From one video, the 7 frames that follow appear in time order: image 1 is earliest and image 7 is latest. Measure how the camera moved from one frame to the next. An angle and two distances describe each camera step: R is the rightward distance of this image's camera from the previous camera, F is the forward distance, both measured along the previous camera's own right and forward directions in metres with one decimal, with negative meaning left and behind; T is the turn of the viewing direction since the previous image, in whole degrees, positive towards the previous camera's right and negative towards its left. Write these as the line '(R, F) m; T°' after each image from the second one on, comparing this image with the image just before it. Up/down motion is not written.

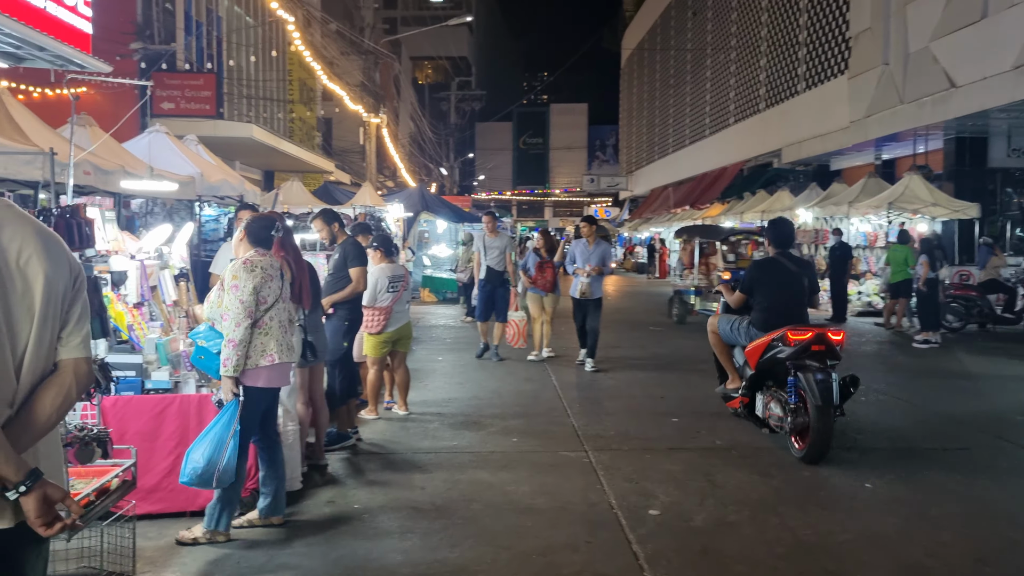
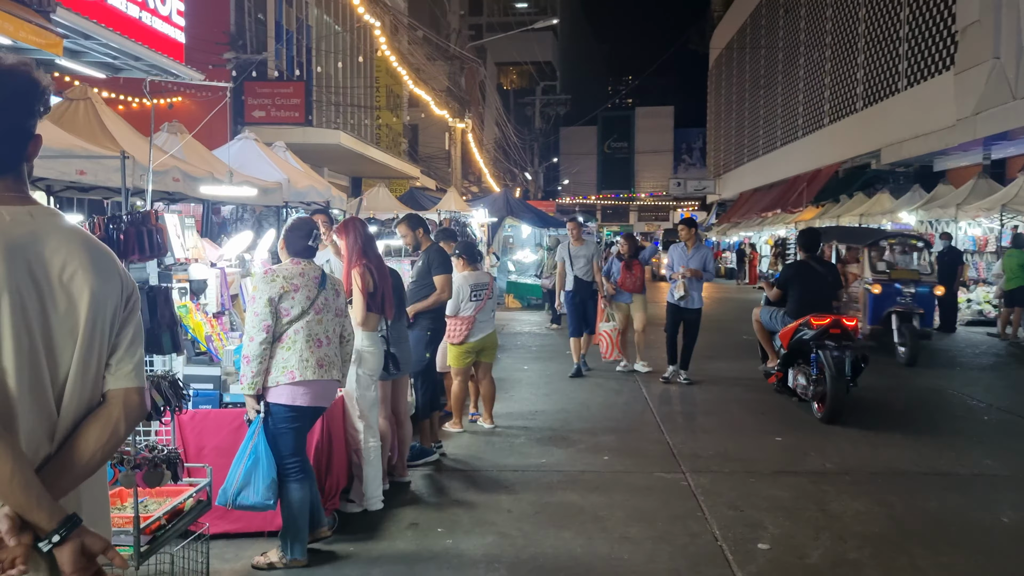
(0.0, +0.3) m; -5°
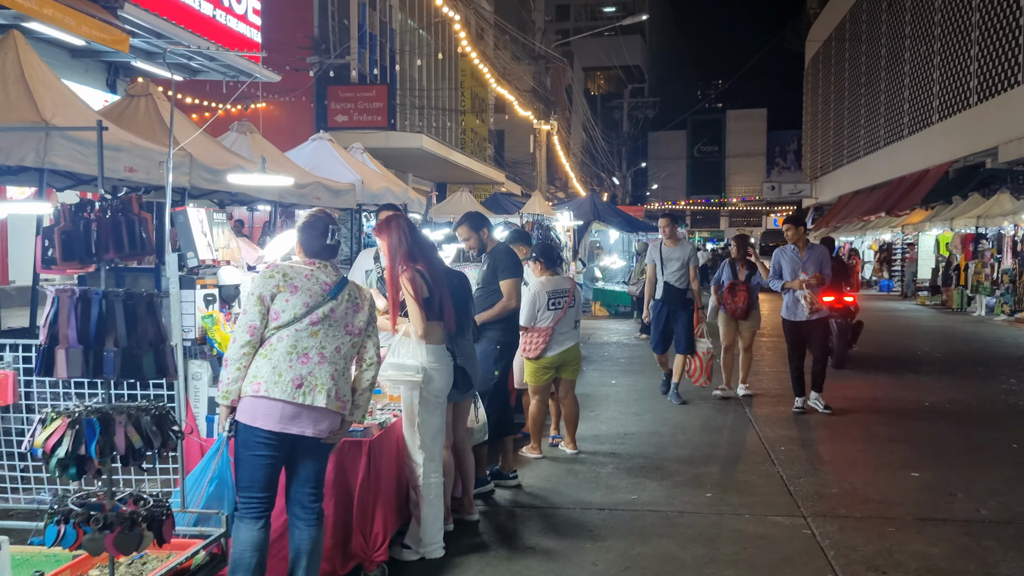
(0.0, +0.7) m; -6°
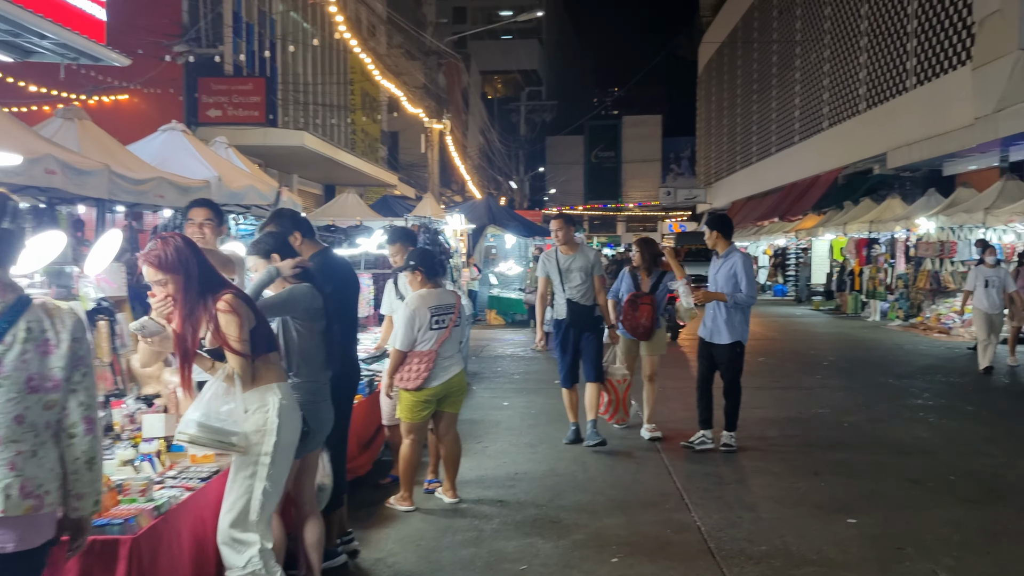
(+0.2, +1.0) m; +6°
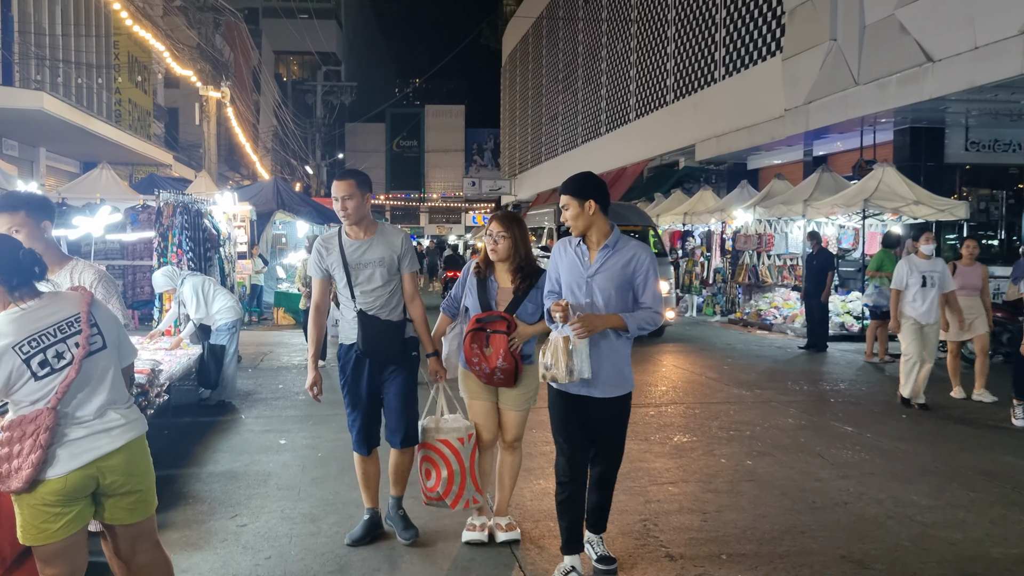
(+0.1, +1.8) m; +13°
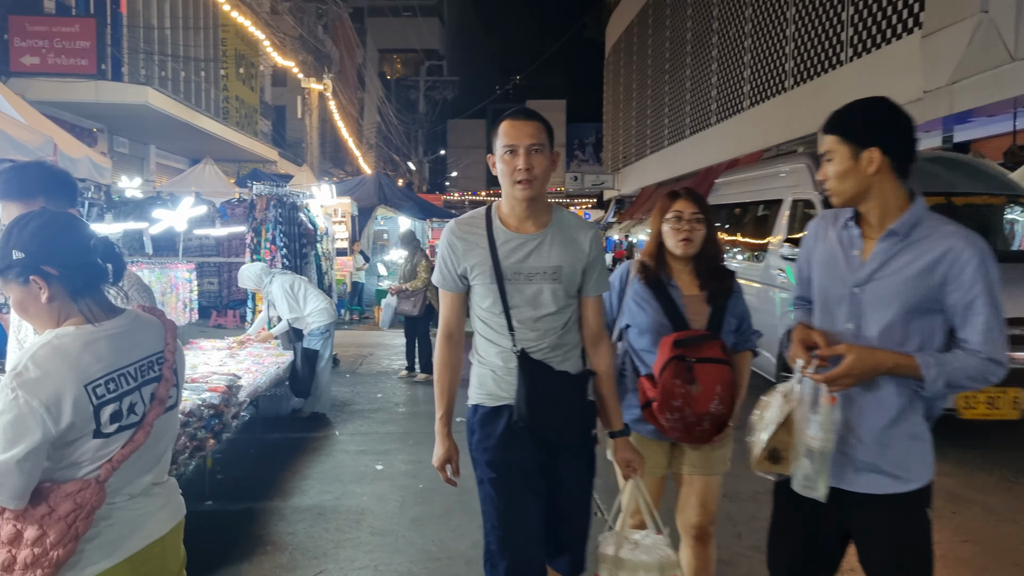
(-0.2, +0.9) m; -6°
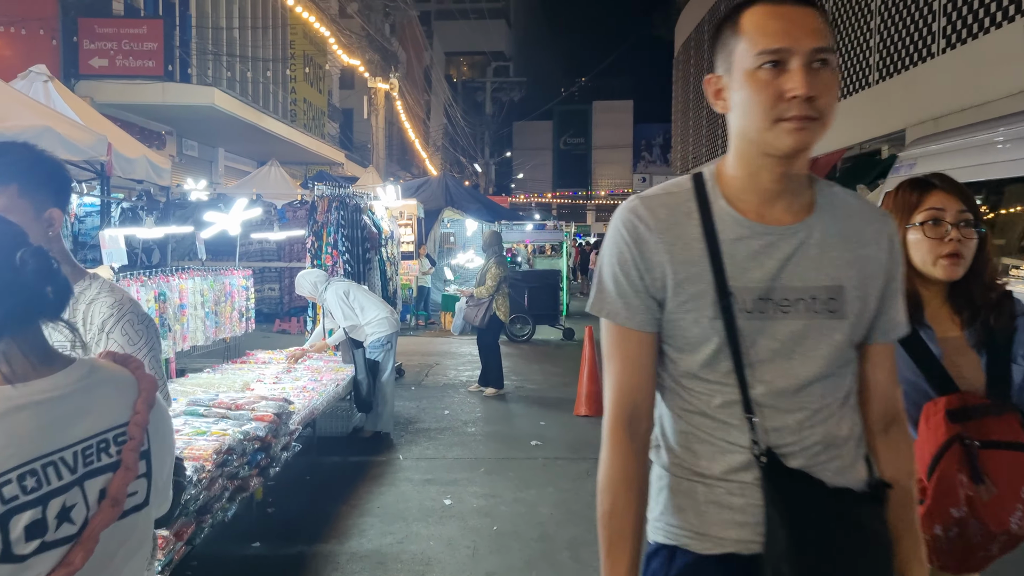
(-0.1, +0.6) m; -4°
